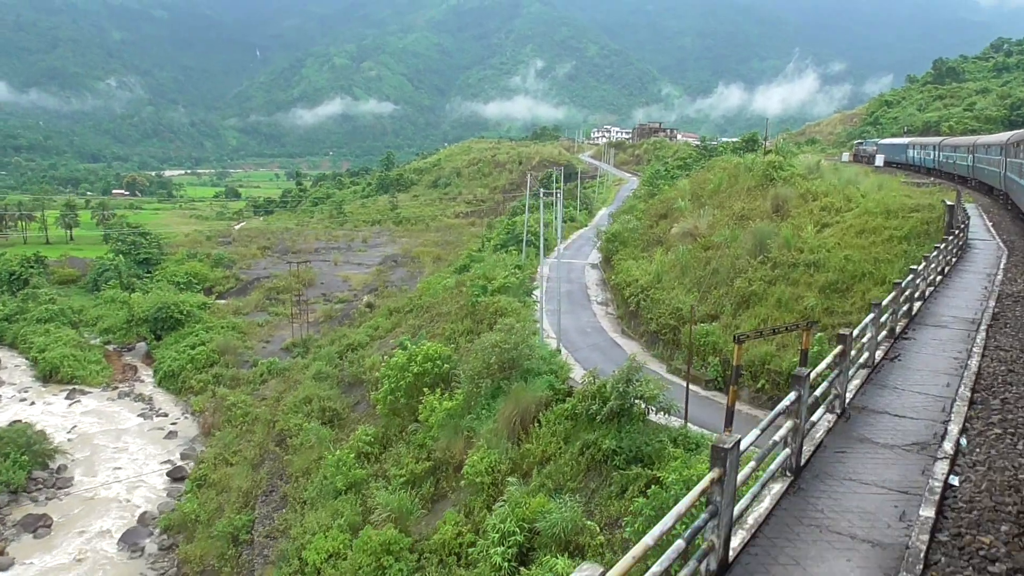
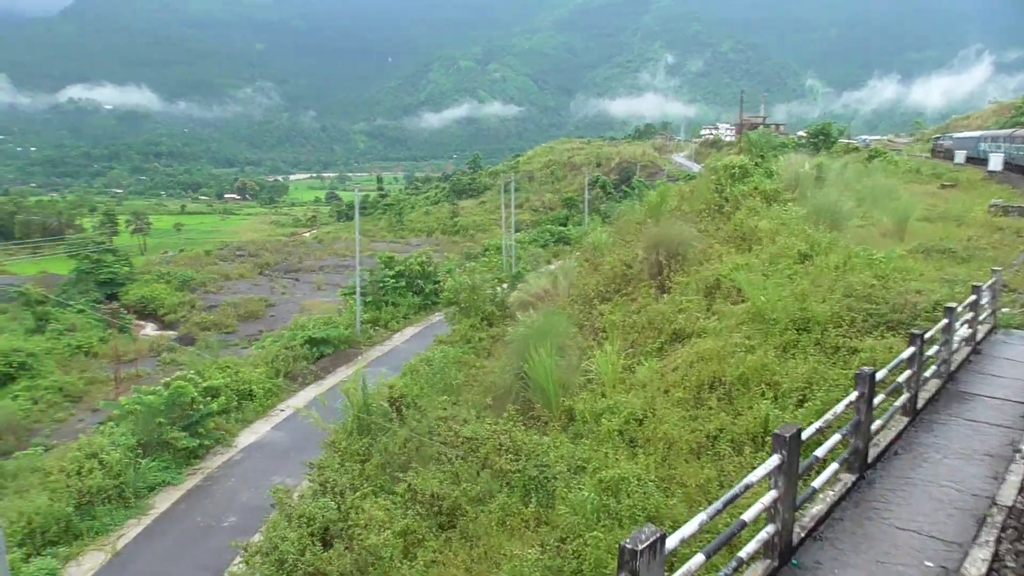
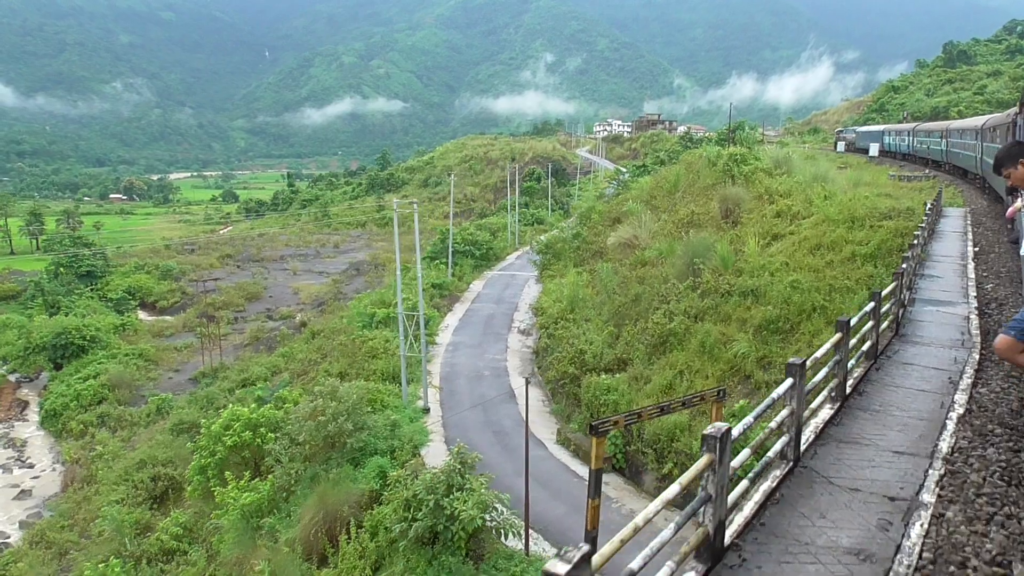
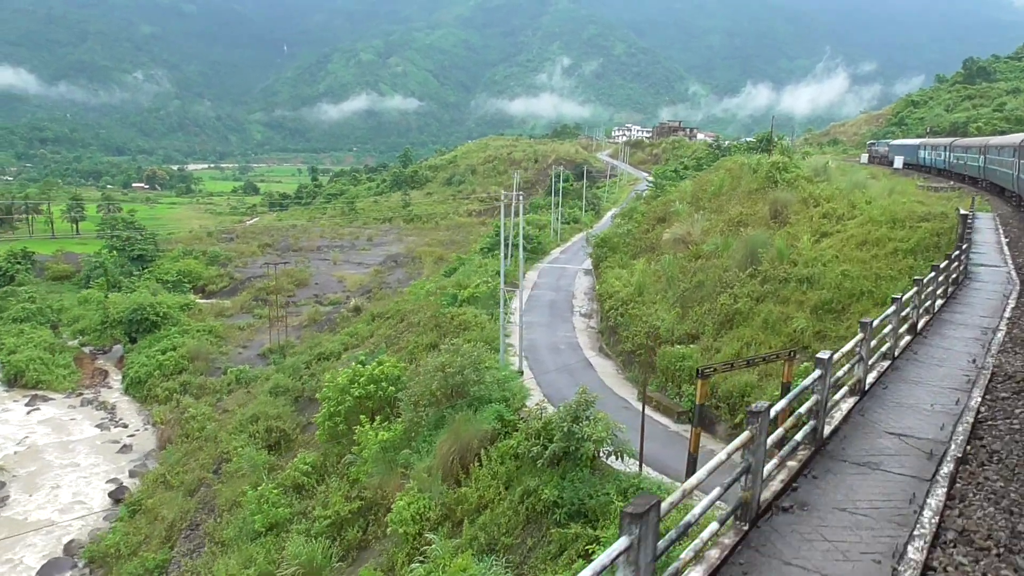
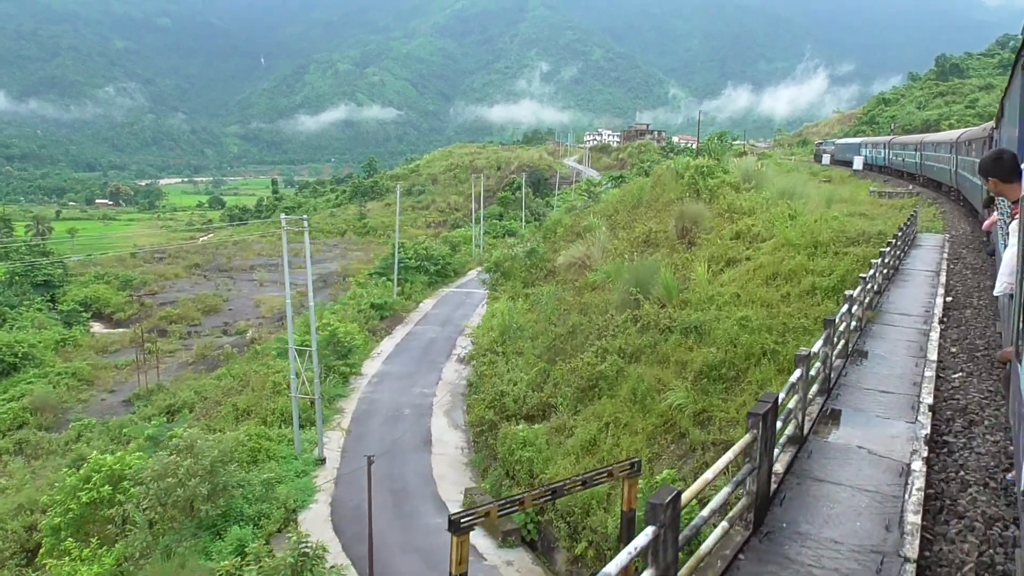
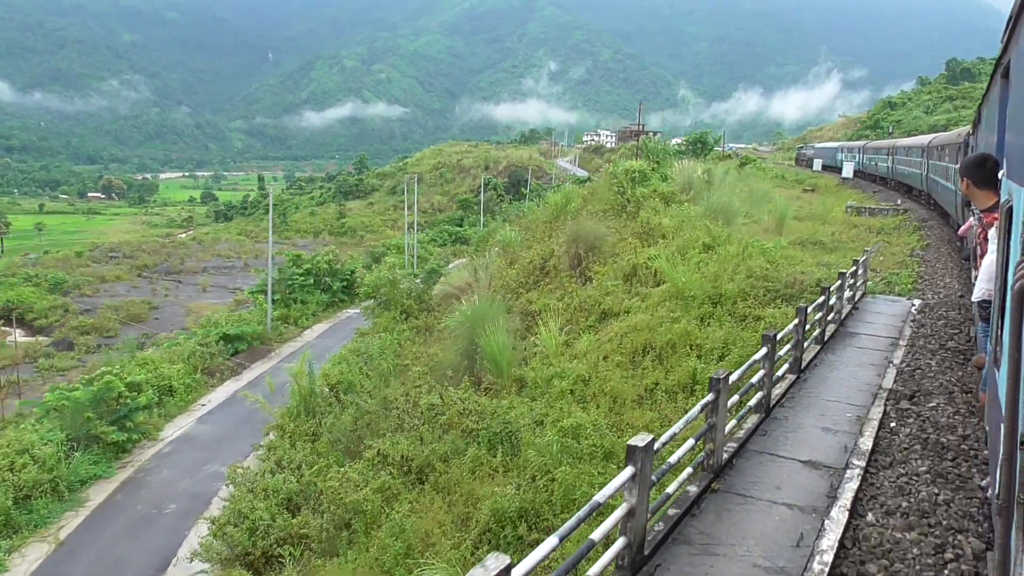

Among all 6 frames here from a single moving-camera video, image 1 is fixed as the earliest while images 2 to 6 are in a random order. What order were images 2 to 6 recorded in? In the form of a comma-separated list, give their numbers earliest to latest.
4, 3, 5, 6, 2
